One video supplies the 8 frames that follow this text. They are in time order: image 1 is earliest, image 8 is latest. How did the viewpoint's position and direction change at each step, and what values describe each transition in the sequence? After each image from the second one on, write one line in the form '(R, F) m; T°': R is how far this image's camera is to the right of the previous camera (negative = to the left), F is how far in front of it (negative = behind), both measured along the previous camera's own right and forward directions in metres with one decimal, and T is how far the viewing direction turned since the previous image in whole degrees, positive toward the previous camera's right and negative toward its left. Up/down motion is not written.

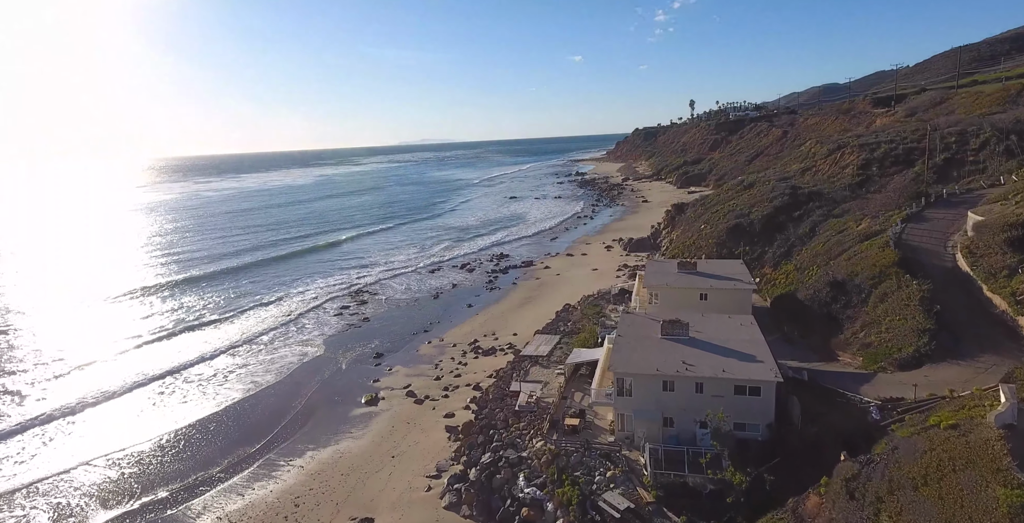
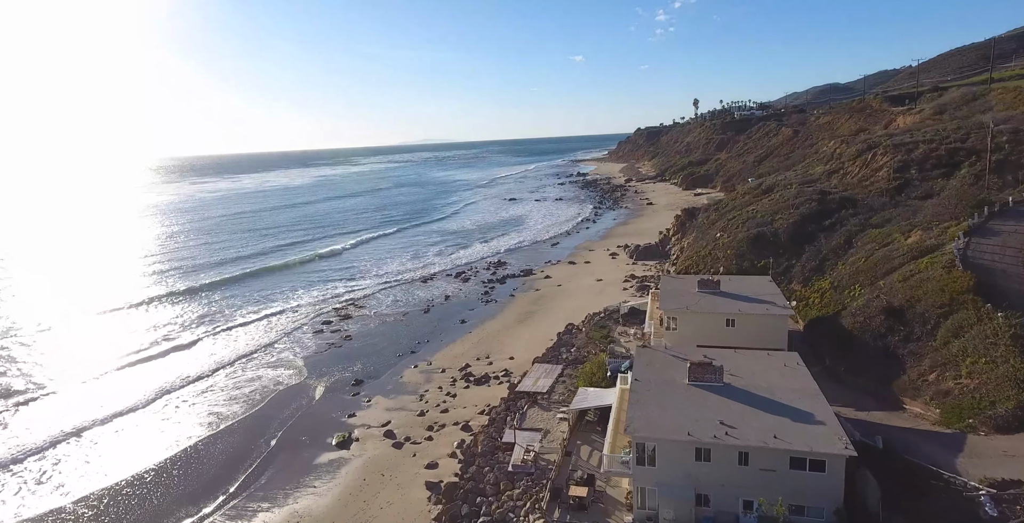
(+0.2, +3.0) m; 0°
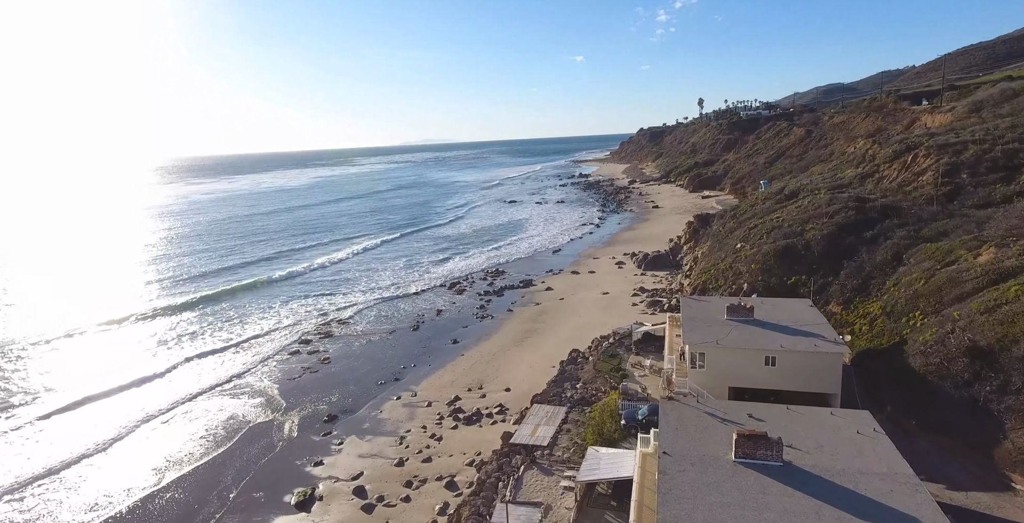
(+0.2, +3.1) m; 0°
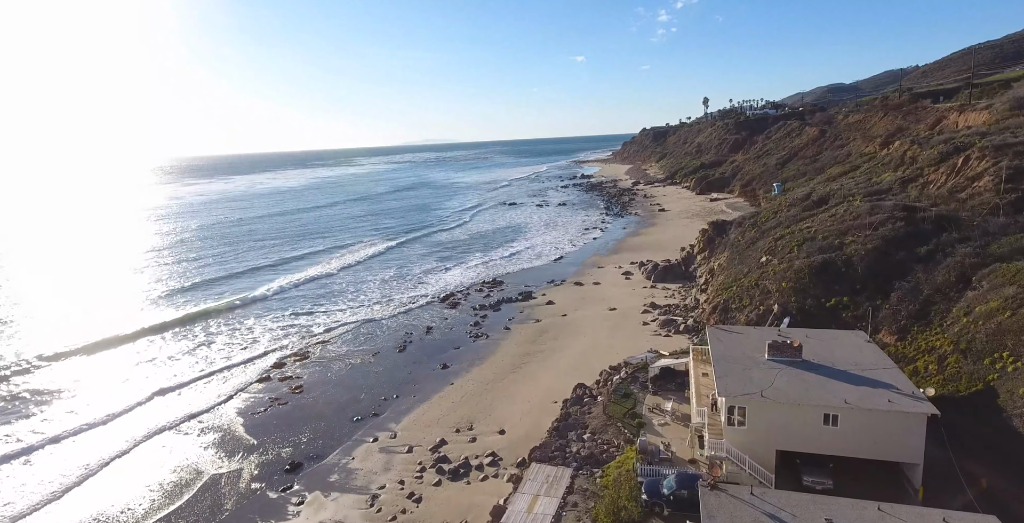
(+0.2, +3.1) m; 0°
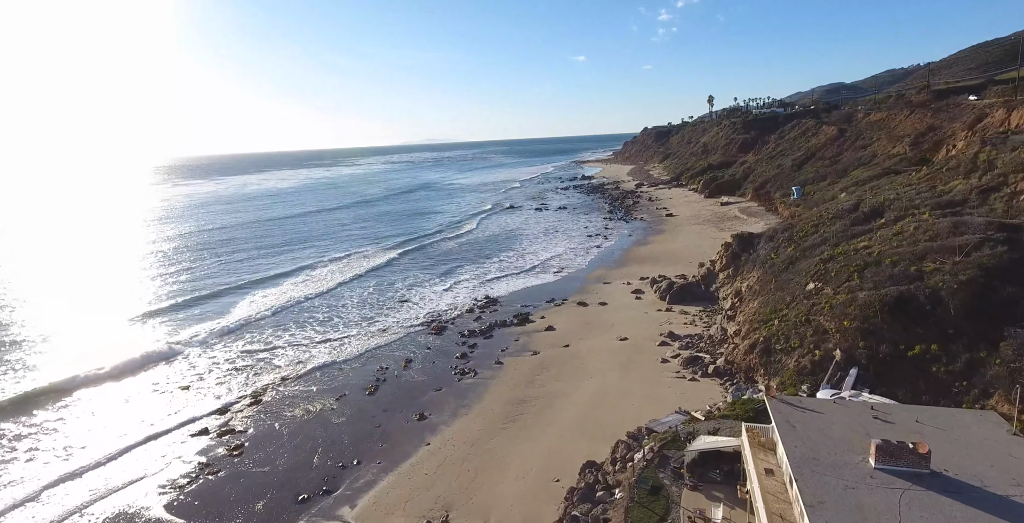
(+0.3, +4.5) m; 0°
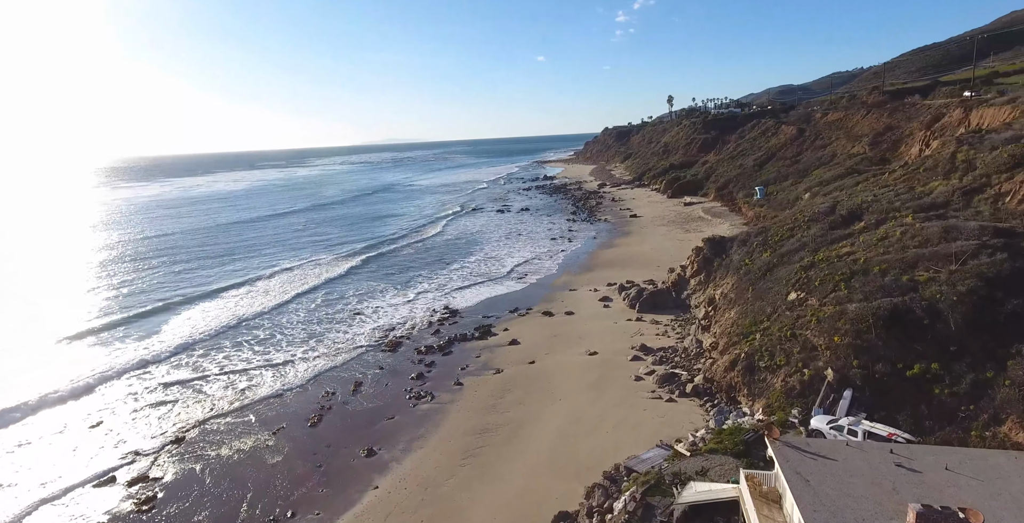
(+0.1, +2.0) m; +4°
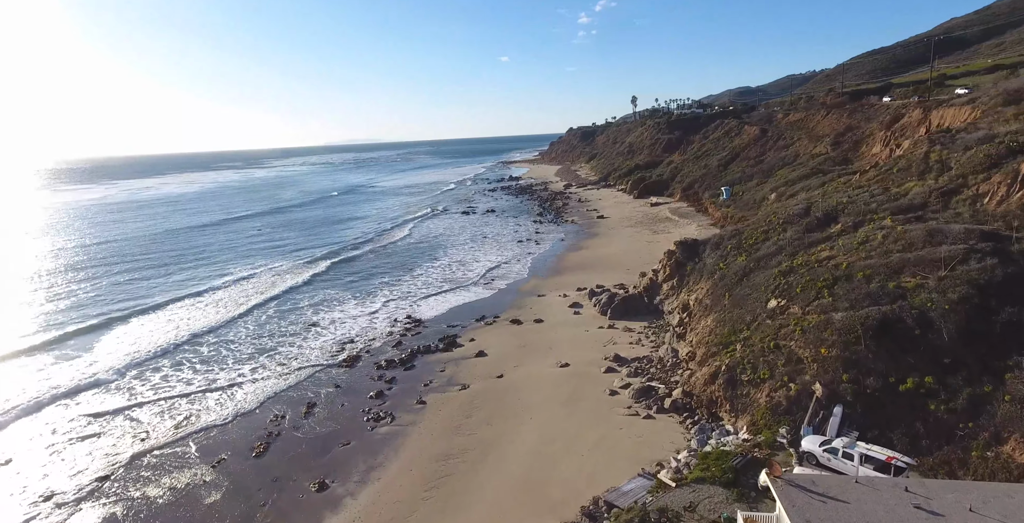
(0.0, +1.4) m; +3°
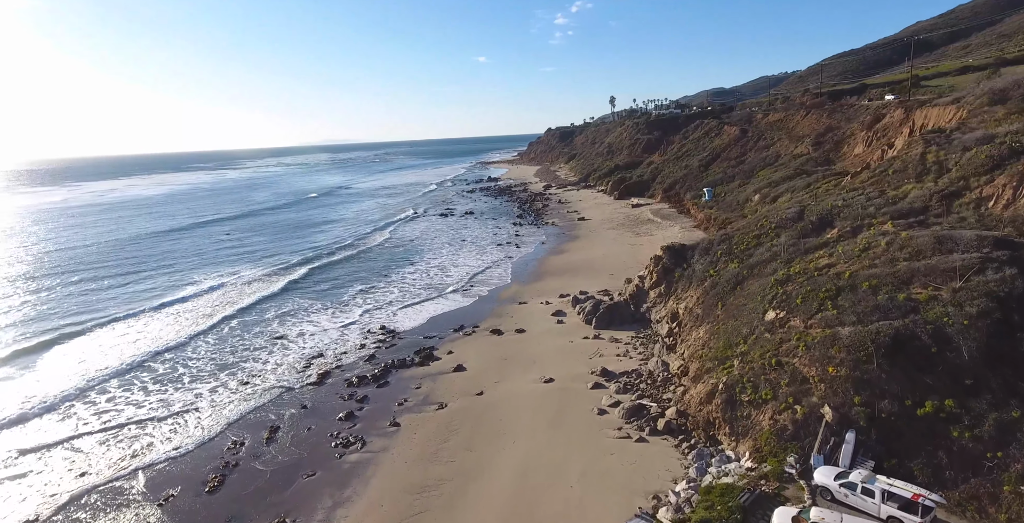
(0.0, +1.4) m; +2°
